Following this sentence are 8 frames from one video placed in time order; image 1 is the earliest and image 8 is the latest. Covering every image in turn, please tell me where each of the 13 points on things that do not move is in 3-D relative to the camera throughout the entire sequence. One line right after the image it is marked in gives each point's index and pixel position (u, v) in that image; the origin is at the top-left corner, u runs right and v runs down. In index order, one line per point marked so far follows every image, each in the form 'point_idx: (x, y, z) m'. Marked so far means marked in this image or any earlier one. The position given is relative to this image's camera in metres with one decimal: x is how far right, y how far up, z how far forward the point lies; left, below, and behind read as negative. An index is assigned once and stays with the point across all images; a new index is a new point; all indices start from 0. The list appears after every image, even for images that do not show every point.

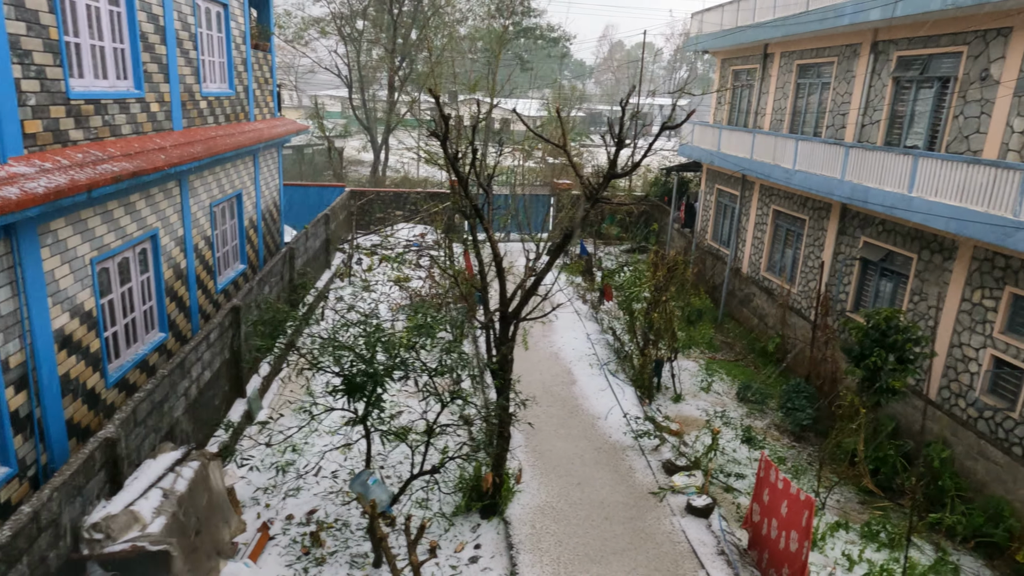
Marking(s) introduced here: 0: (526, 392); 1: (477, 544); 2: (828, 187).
0: (+0.2, -1.5, +9.4) m
1: (-0.3, -2.4, +6.3) m
2: (+4.9, +1.5, +10.3) m
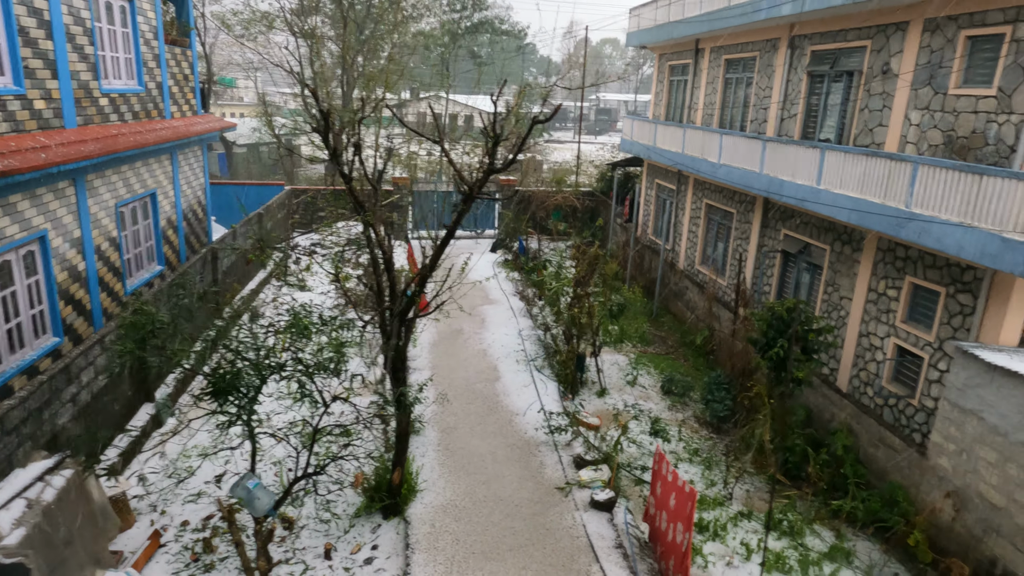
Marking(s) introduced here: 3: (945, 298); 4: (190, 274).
0: (-0.9, -1.4, +9.3) m
1: (-1.3, -2.4, +6.3) m
2: (+3.7, +1.7, +10.4) m
3: (+4.7, -0.1, +7.2) m
4: (-4.9, +0.2, +10.1) m
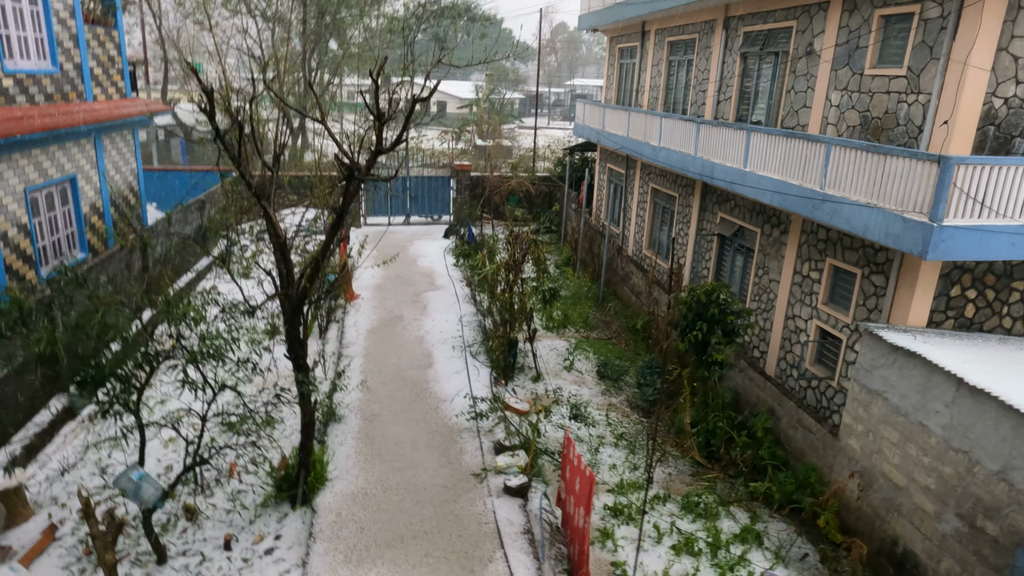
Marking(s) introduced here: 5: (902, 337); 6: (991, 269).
0: (-1.9, -1.2, +9.2) m
1: (-2.2, -2.3, +6.2) m
2: (+2.7, +1.9, +10.3) m
3: (+3.8, +0.1, +7.2) m
4: (-5.9, +0.4, +9.8) m
5: (+3.6, -0.5, +6.1) m
6: (+4.7, +0.2, +6.6) m
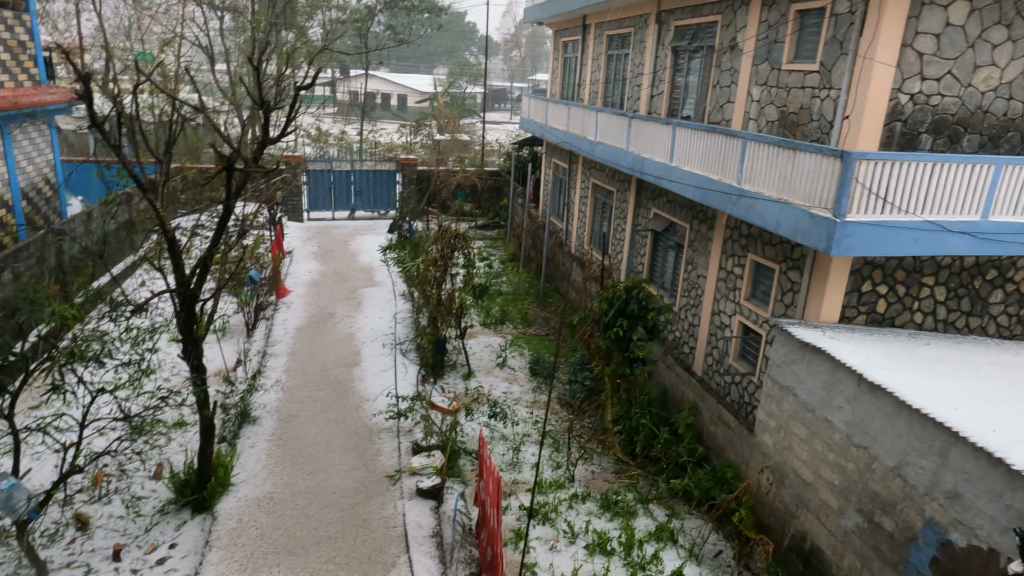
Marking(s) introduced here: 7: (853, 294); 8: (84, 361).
0: (-2.9, -1.2, +8.9) m
1: (-3.0, -2.3, +5.9) m
2: (+1.6, +2.0, +10.3) m
3: (+2.9, +0.1, +7.2) m
4: (-6.9, +0.4, +9.3) m
5: (+2.7, -0.4, +6.1) m
6: (+3.9, +0.2, +6.6) m
7: (+3.4, -0.1, +6.6) m
8: (-3.3, -0.6, +5.1) m
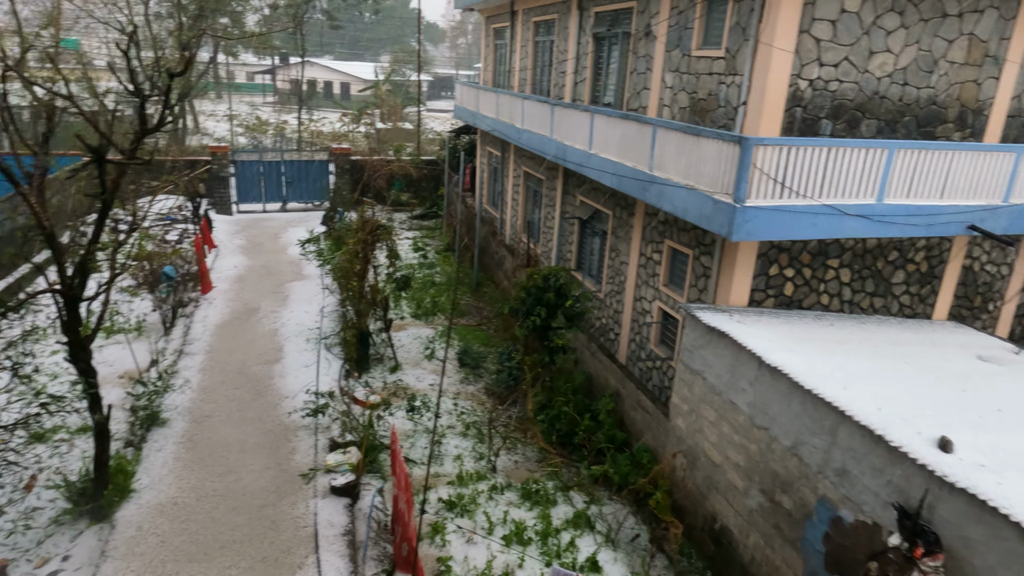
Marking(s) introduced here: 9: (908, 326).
0: (-3.8, -1.1, +8.6) m
1: (-3.7, -2.2, +5.6) m
2: (+0.5, +2.2, +10.2) m
3: (+2.0, +0.3, +7.3) m
4: (-7.9, +0.4, +8.7) m
5: (+1.9, -0.3, +6.2) m
6: (+3.0, +0.4, +6.8) m
7: (+2.5, +0.1, +6.7) m
8: (-4.0, -0.6, +4.8) m
9: (+4.2, -0.4, +7.1) m
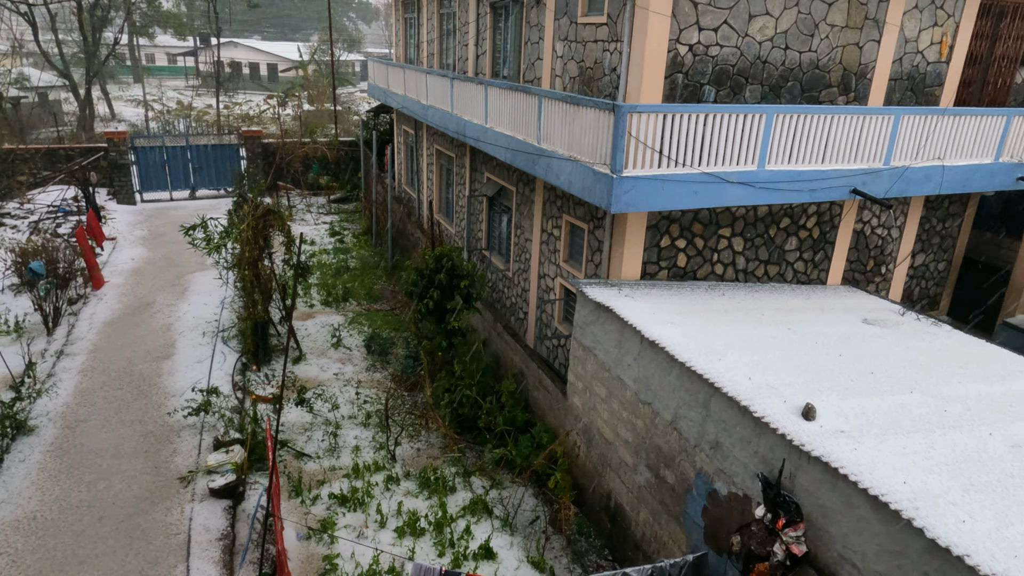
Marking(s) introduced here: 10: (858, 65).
0: (-5.0, -1.1, +8.1) m
1: (-4.7, -2.3, +5.1) m
2: (-1.0, +2.4, +9.9) m
3: (+0.8, +0.6, +7.1) m
4: (-9.1, +0.3, +7.8) m
5: (+0.9, 0.0, +6.0) m
6: (+1.8, +0.7, +6.7) m
7: (+1.4, +0.4, +6.6) m
8: (-4.9, -0.6, +4.2) m
9: (+3.1, 0.0, +7.1) m
10: (+3.5, +2.3, +6.8) m
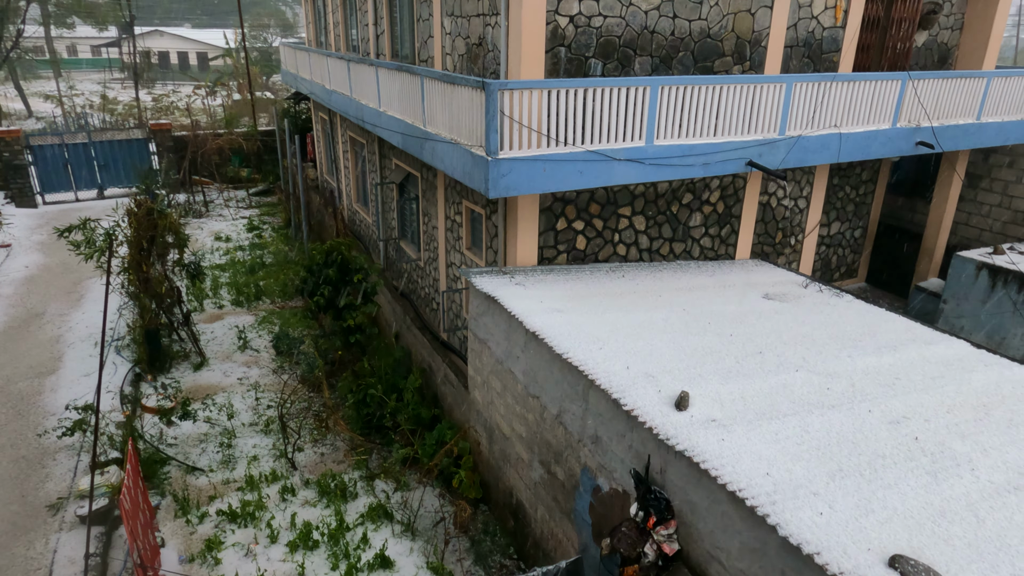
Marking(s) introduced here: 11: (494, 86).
0: (-6.1, -1.2, +7.5) m
1: (-5.5, -2.5, +4.5) m
2: (-2.3, +2.5, +9.4) m
3: (-0.3, +0.7, +6.8) m
4: (-10.2, -0.1, +6.9) m
5: (-0.1, +0.1, +5.7) m
6: (+0.8, +0.9, +6.4) m
7: (+0.3, +0.5, +6.3) m
8: (-5.8, -0.9, +3.6) m
9: (+2.0, +0.2, +6.9) m
10: (+2.4, +2.5, +6.6) m
11: (-0.1, +1.5, +4.9) m
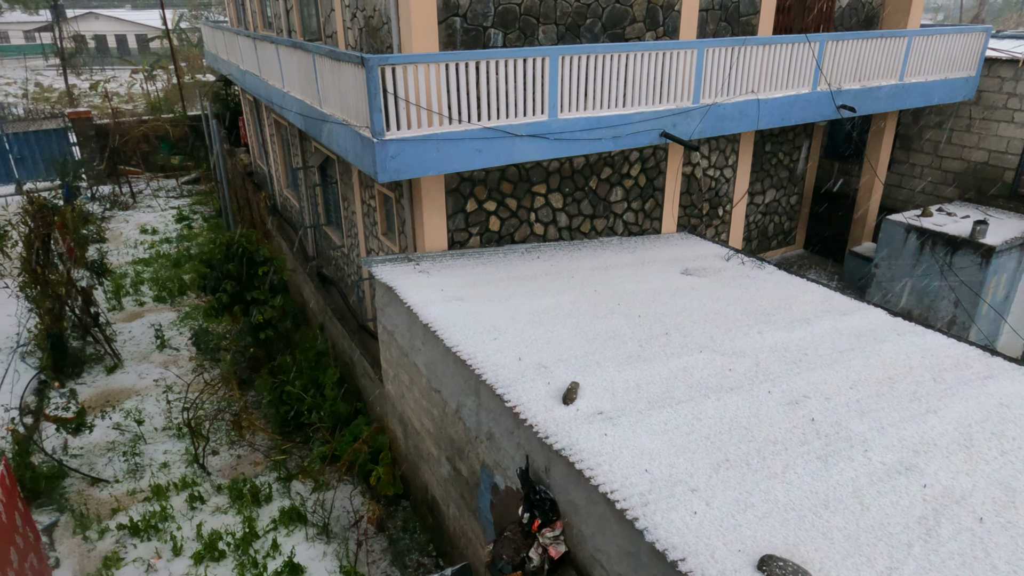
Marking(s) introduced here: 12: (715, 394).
0: (-6.9, -1.3, +6.9) m
1: (-6.1, -2.7, +4.1) m
2: (-3.4, +2.7, +8.9) m
3: (-1.1, +0.8, +6.5) m
4: (-11.0, -0.4, +6.2) m
5: (-0.9, +0.2, +5.4) m
6: (-0.1, +1.0, +6.1) m
7: (-0.5, +0.7, +6.0) m
8: (-6.4, -1.1, +3.1) m
9: (+1.2, +0.4, +6.7) m
10: (+1.4, +2.8, +6.3) m
11: (-0.9, +1.5, +4.5) m
12: (+1.2, -0.6, +3.9) m
